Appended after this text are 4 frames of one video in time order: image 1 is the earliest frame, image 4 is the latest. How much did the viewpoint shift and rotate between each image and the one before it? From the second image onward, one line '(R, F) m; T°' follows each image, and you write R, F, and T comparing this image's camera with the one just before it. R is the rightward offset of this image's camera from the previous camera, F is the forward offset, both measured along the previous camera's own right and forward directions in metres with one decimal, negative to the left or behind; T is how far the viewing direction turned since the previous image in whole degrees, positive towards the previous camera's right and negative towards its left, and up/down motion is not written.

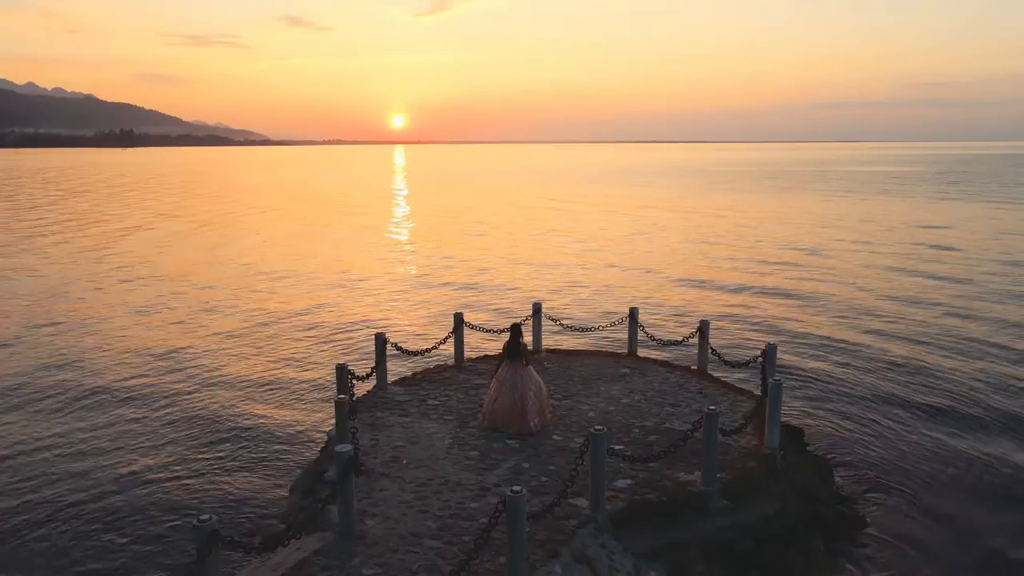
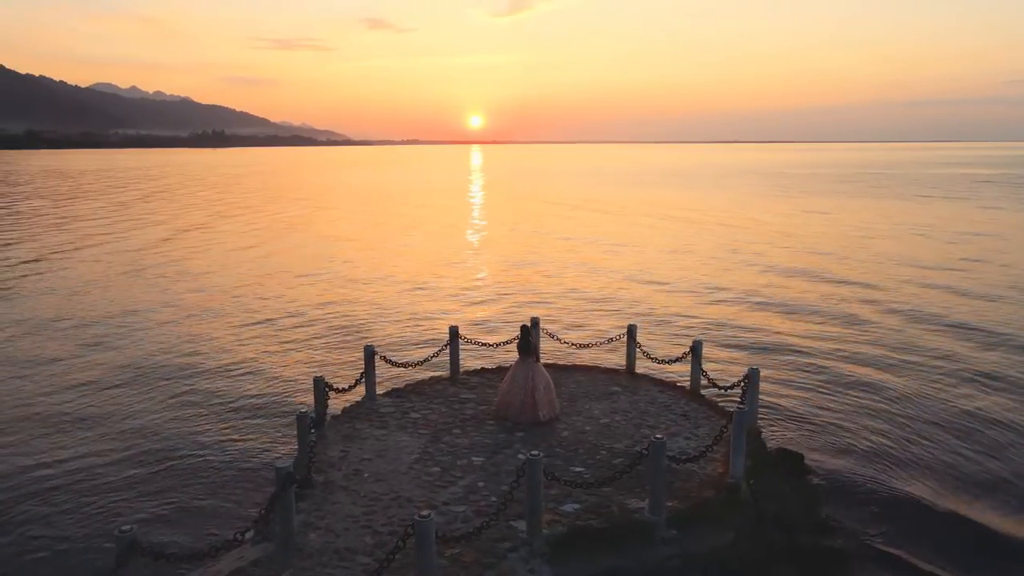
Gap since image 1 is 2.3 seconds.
(+1.6, -0.1) m; -5°
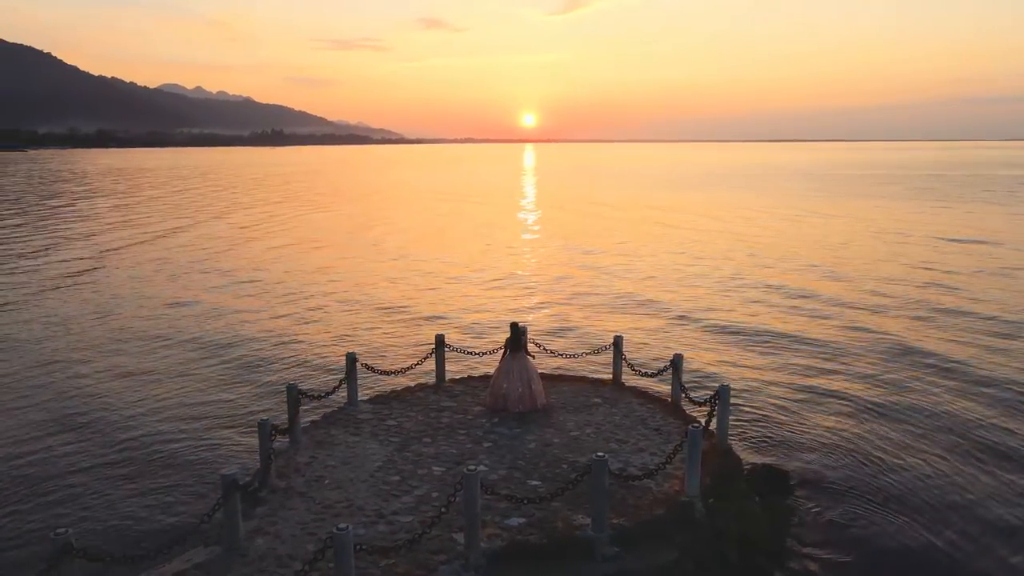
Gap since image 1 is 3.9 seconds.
(+1.4, -0.1) m; -4°
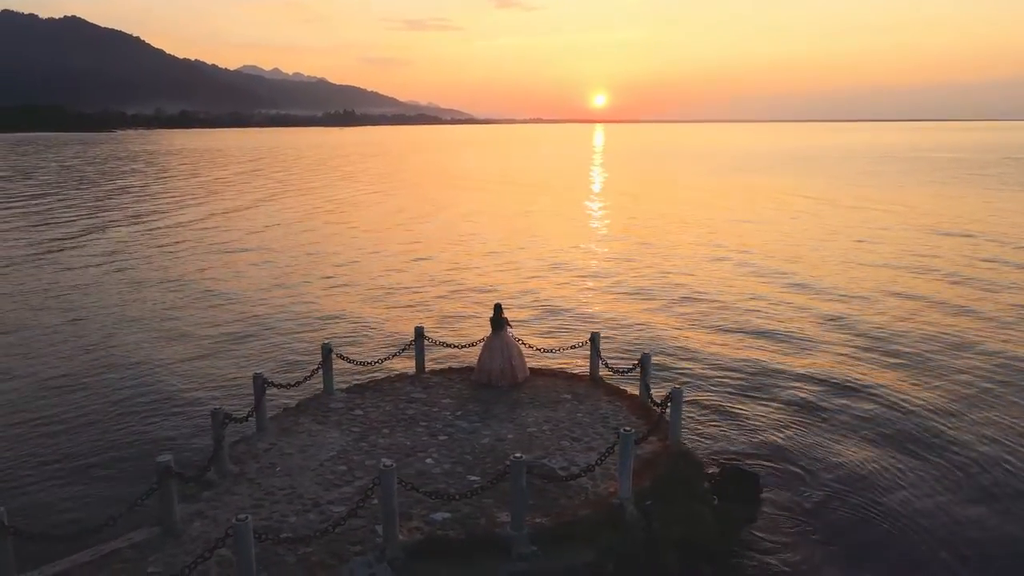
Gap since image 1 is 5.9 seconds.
(+1.9, -0.1) m; -5°
